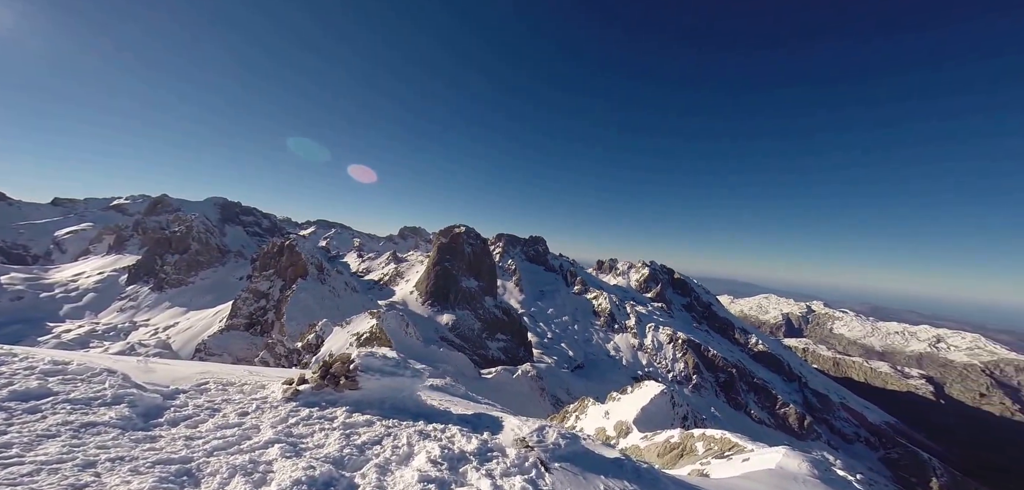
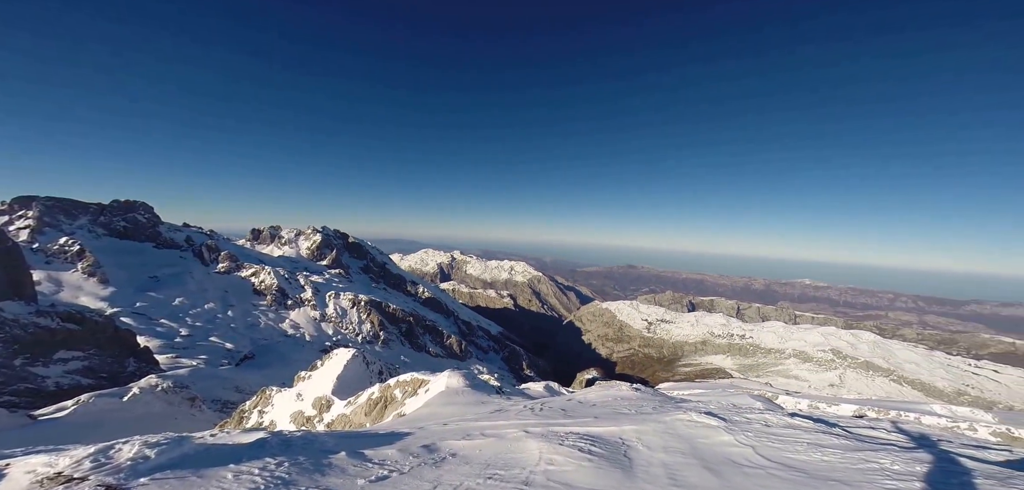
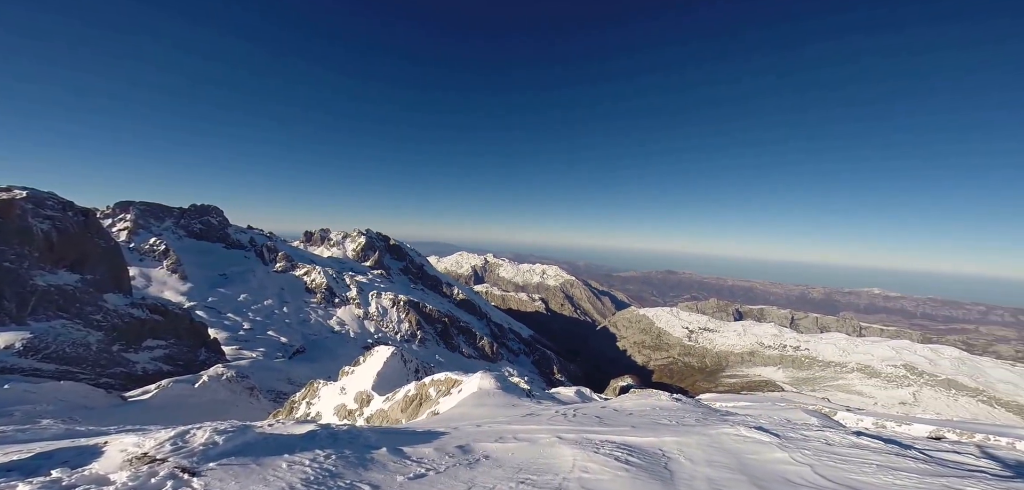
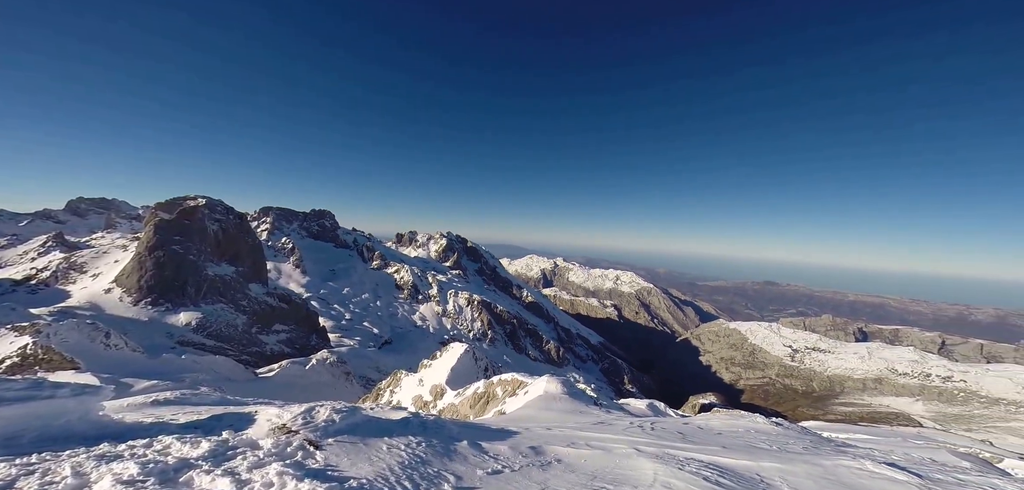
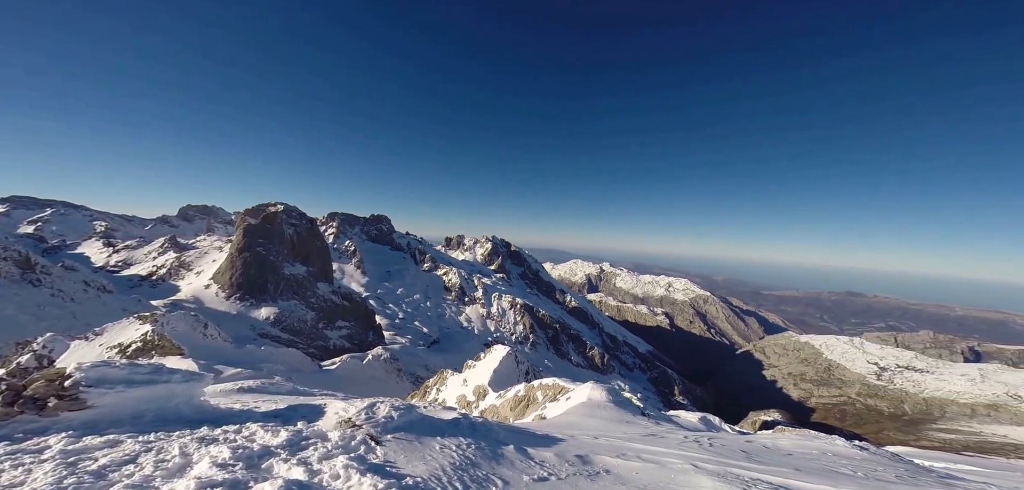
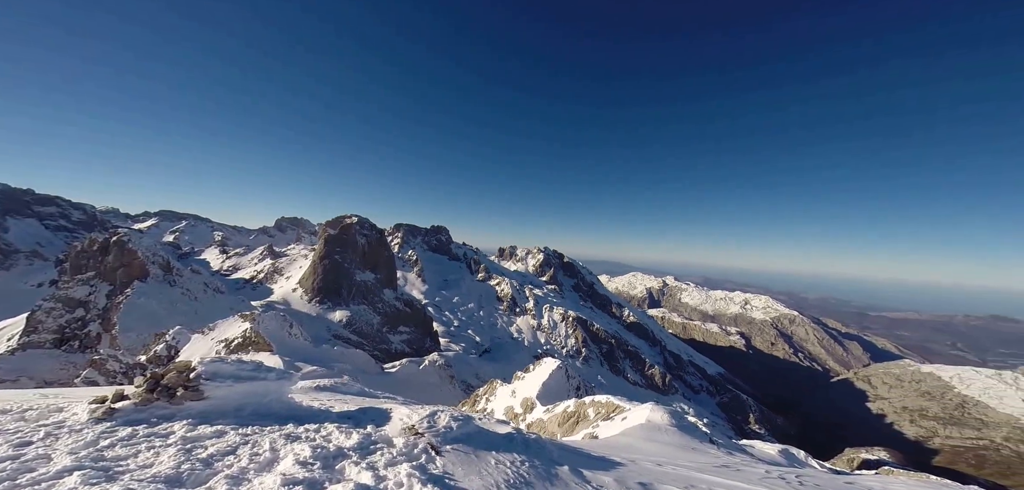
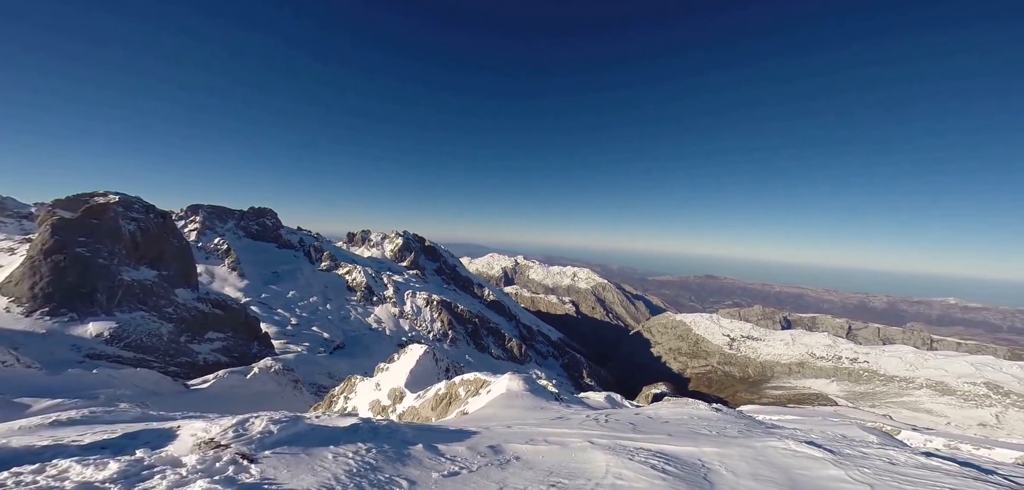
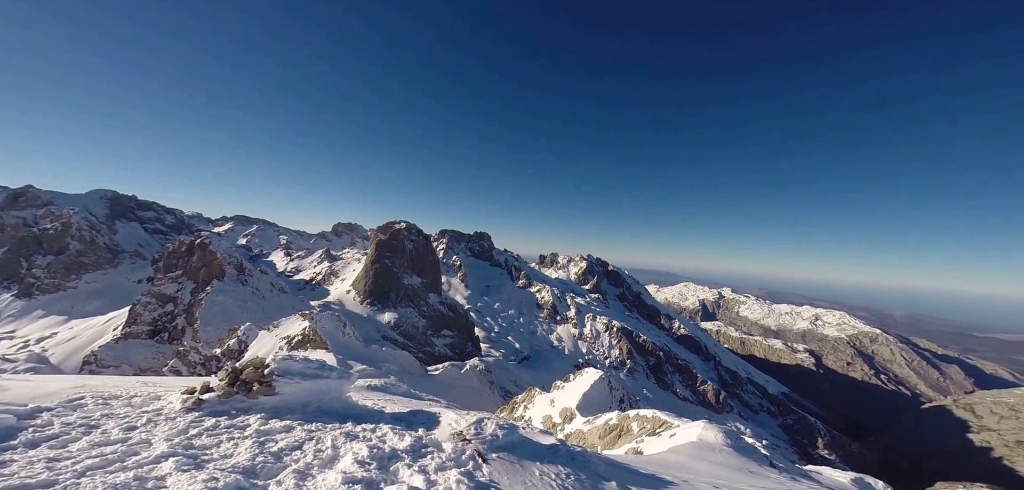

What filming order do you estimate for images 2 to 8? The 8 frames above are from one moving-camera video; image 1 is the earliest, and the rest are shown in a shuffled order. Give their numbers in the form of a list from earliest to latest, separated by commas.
8, 6, 5, 4, 7, 3, 2
